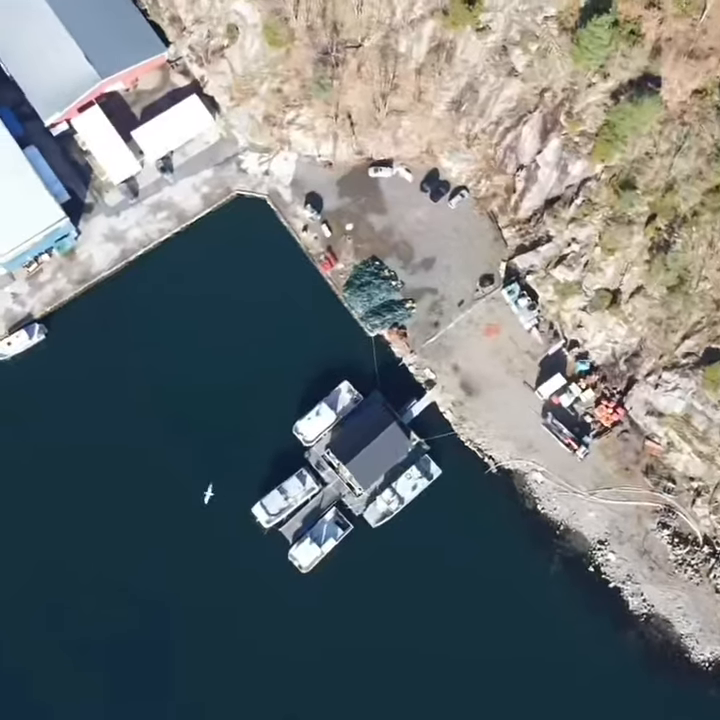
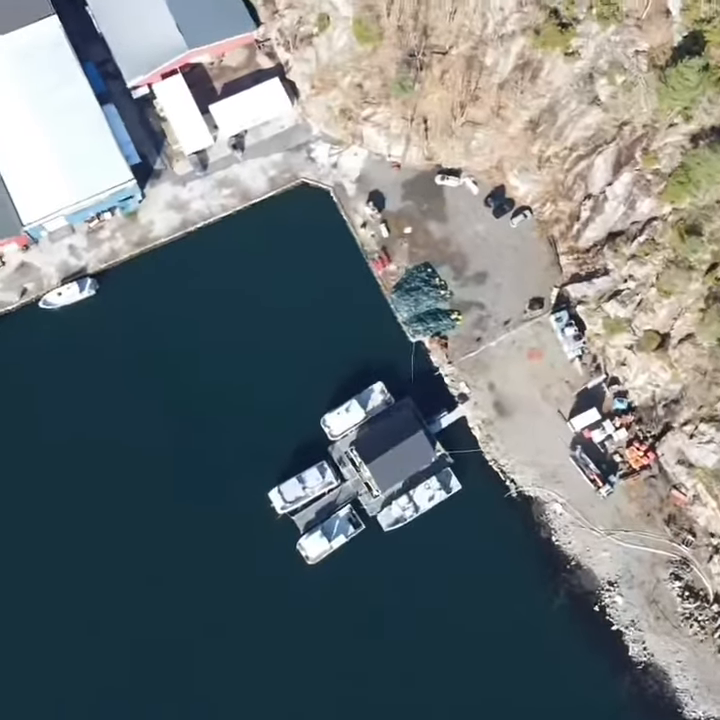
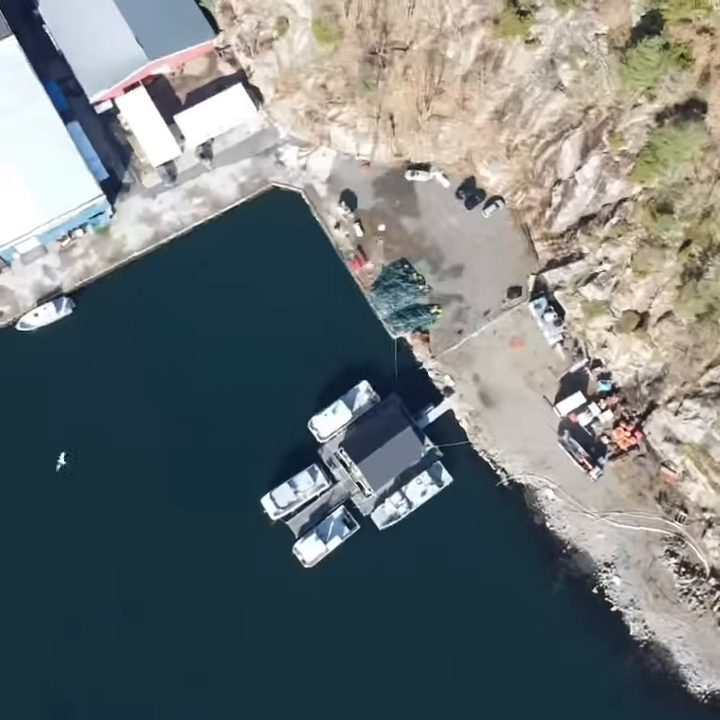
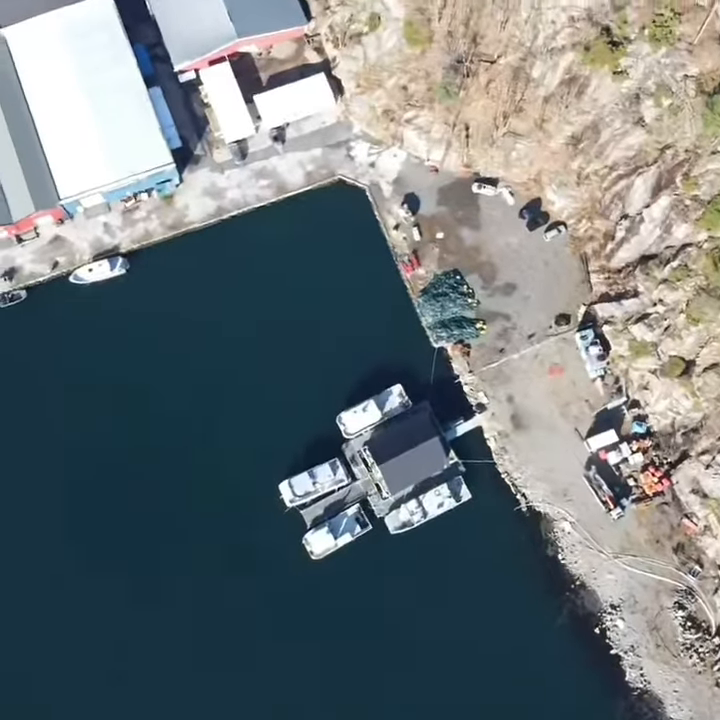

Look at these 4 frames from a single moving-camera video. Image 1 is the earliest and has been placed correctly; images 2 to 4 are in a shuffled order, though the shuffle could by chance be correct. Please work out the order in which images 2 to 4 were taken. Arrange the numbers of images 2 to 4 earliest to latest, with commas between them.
3, 2, 4
